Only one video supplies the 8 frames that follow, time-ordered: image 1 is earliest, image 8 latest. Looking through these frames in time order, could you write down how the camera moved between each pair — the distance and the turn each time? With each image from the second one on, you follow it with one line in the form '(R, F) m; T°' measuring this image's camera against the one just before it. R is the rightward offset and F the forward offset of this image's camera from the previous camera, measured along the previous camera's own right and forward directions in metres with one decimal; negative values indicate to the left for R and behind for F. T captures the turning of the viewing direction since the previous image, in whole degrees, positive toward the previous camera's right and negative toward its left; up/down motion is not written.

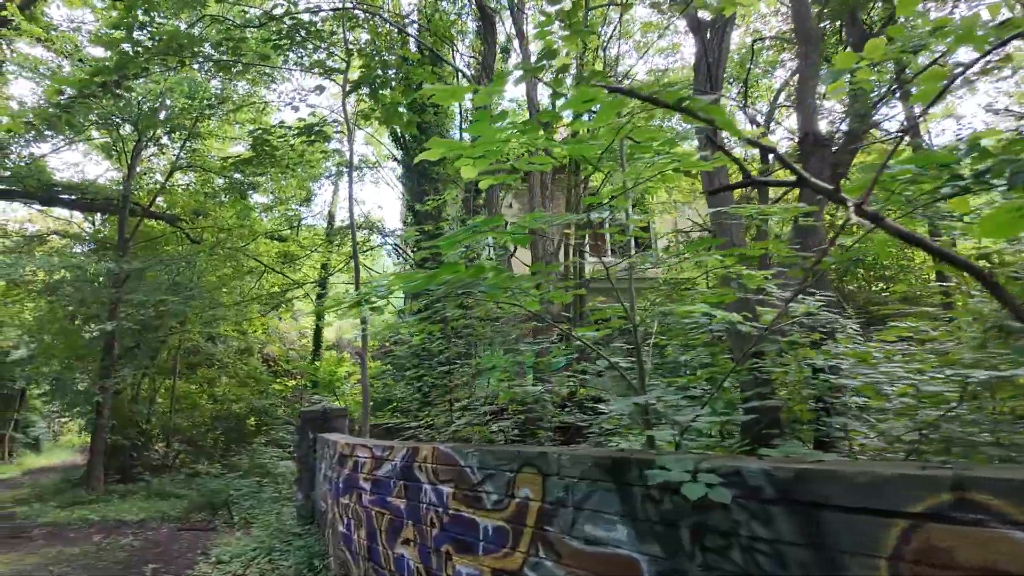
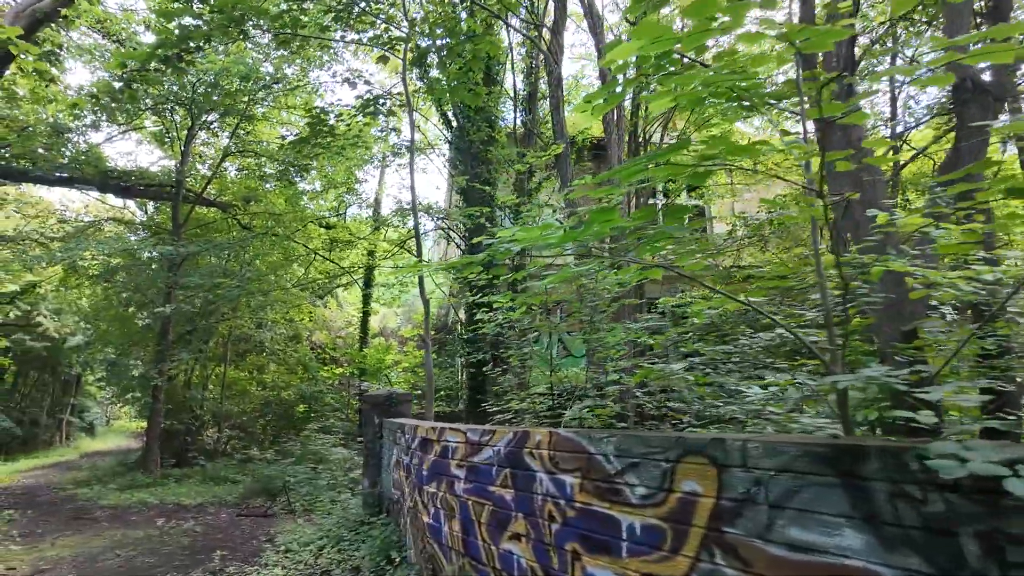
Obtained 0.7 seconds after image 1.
(-0.4, +0.3) m; -3°
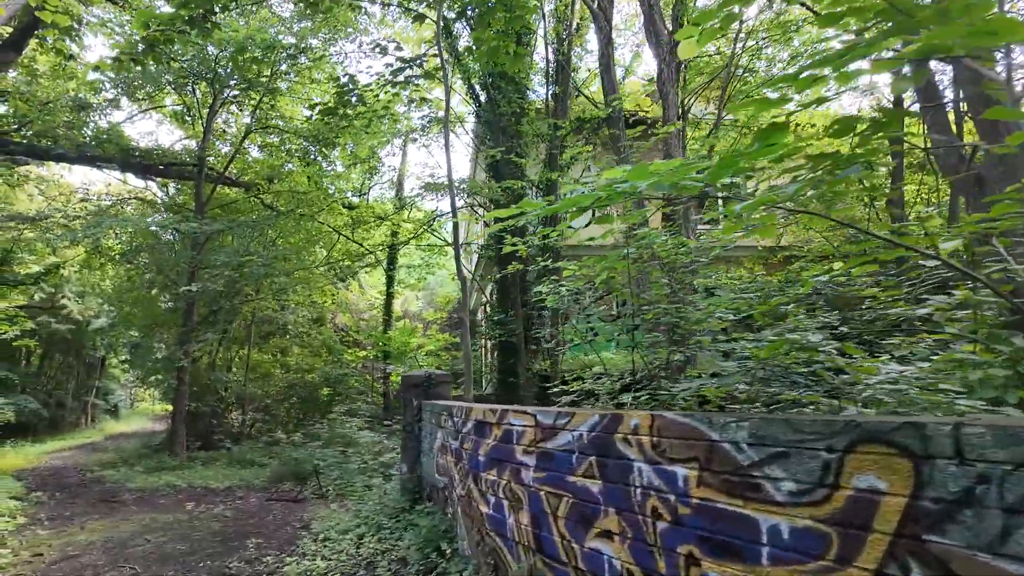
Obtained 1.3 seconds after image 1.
(-0.3, +0.3) m; -1°
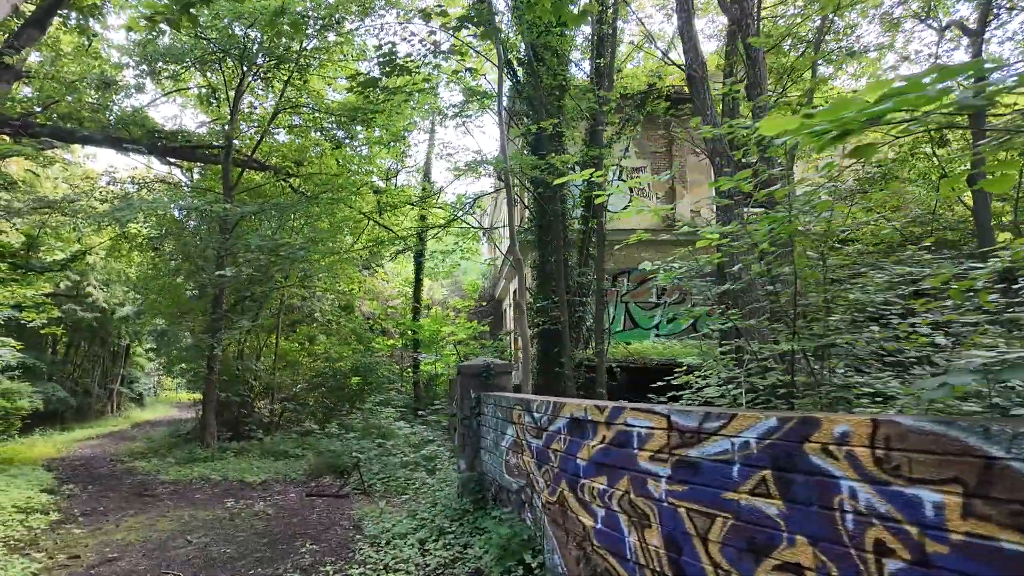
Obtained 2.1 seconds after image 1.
(-0.4, +0.4) m; -1°
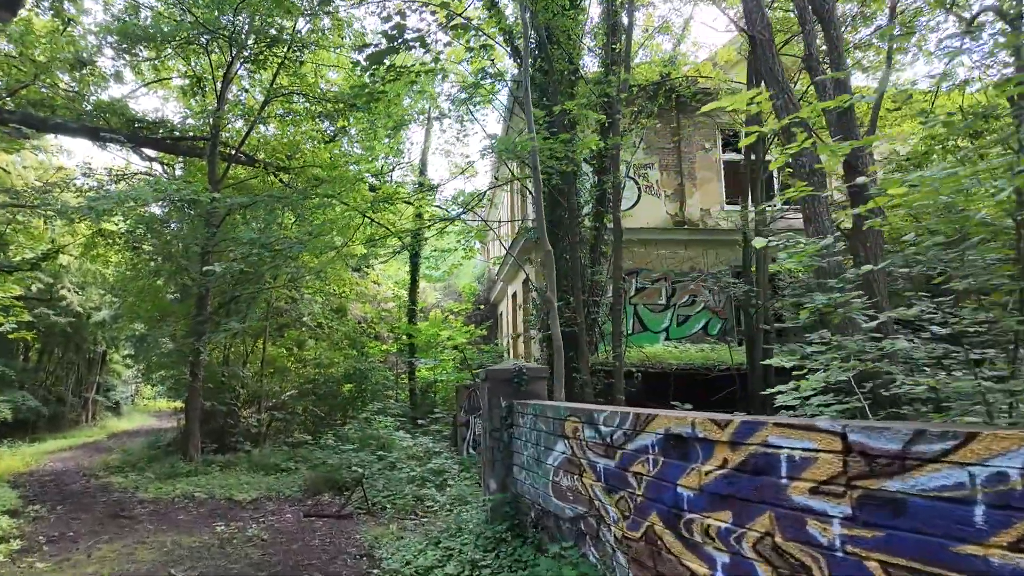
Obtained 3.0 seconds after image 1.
(-0.4, +0.6) m; +2°
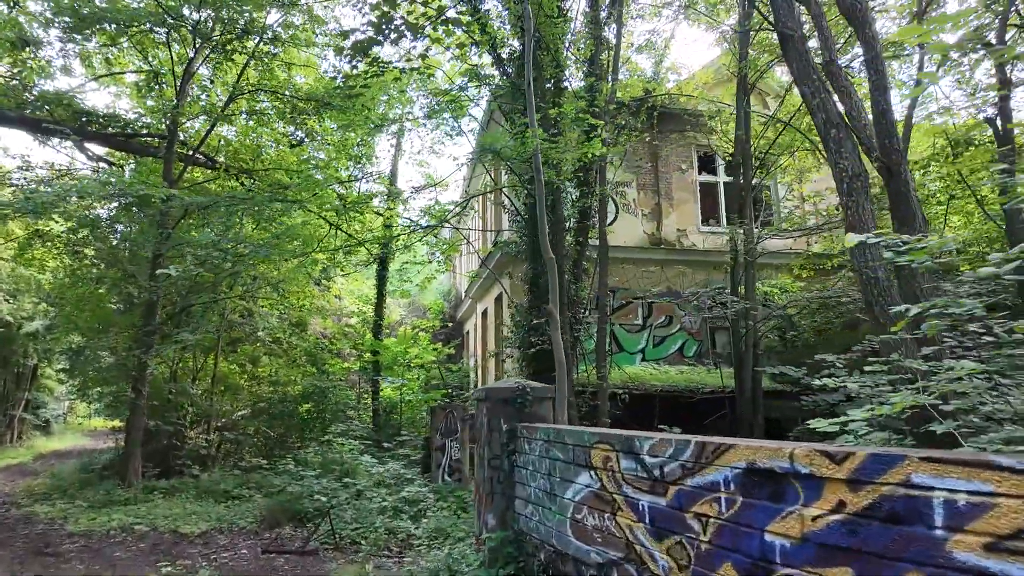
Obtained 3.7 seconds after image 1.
(-0.3, +0.4) m; +4°
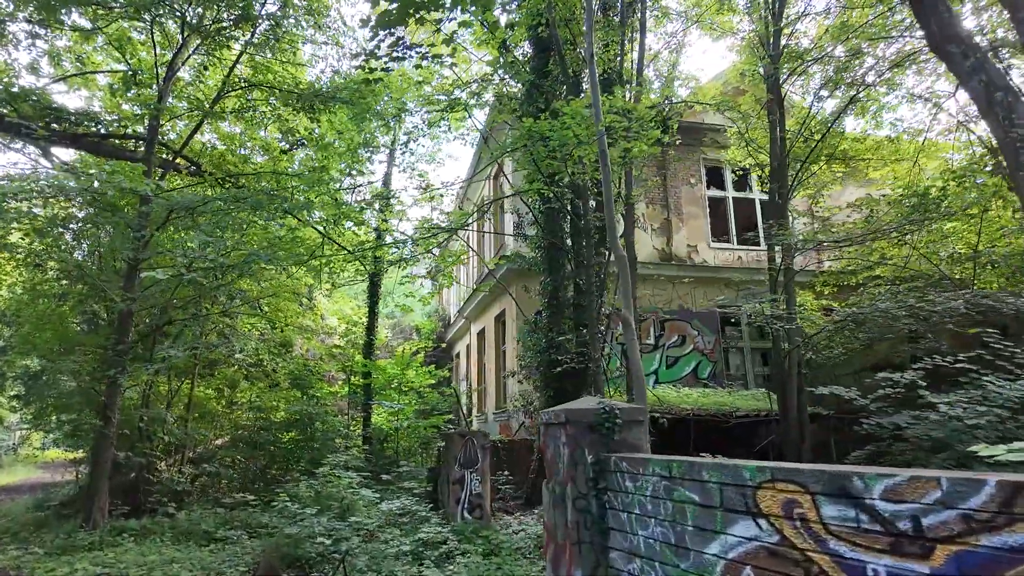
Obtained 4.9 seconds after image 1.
(-0.6, +0.7) m; +3°
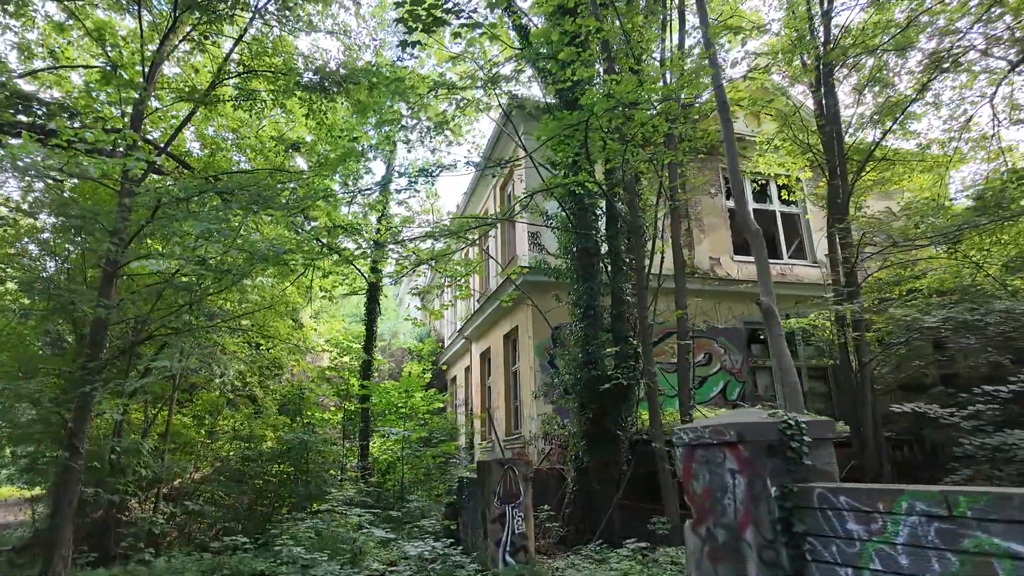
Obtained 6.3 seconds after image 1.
(-0.6, +0.8) m; +2°
